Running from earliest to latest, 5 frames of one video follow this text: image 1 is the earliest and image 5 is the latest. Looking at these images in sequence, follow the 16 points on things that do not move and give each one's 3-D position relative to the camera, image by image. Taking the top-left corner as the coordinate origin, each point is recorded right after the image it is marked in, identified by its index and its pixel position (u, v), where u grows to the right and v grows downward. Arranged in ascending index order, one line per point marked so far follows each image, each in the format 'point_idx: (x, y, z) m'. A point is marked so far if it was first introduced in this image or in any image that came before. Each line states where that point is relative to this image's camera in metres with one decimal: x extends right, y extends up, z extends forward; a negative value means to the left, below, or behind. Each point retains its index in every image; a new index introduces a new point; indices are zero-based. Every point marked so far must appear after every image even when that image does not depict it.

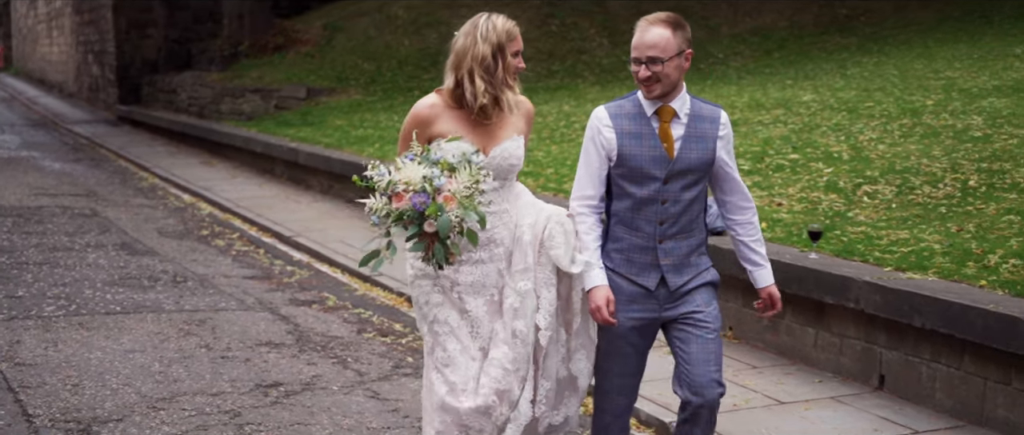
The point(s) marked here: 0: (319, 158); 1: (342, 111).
0: (-2.2, +0.7, +13.6) m
1: (-2.4, +1.5, +17.5) m
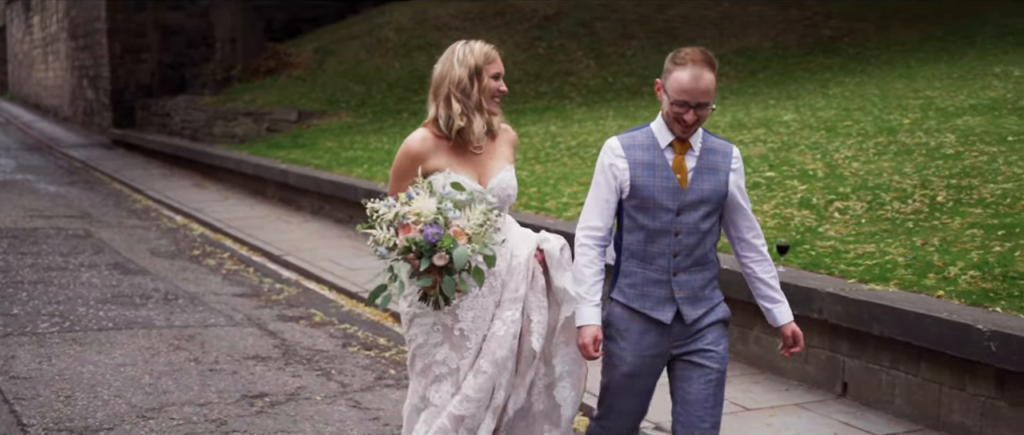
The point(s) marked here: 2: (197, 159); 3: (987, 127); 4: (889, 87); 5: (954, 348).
0: (-2.3, +0.4, +13.9) m
1: (-2.6, +1.2, +17.8) m
2: (-4.7, +0.9, +18.0) m
3: (+4.9, +0.9, +12.7) m
4: (+5.4, +1.9, +17.6) m
5: (+2.2, -0.6, +6.0) m
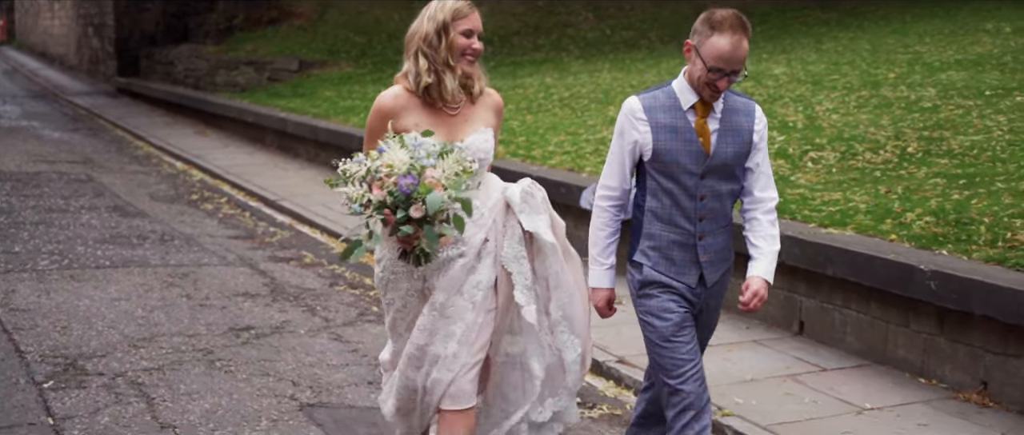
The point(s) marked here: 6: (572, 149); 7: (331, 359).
0: (-2.4, +1.0, +14.2) m
1: (-2.7, +2.0, +18.1) m
2: (-4.7, +1.7, +18.3) m
3: (+4.8, +1.4, +13.0) m
4: (+5.3, +2.6, +17.8) m
5: (+2.0, -0.4, +6.3) m
6: (+0.5, +0.6, +11.0) m
7: (-1.0, -0.7, +6.5) m
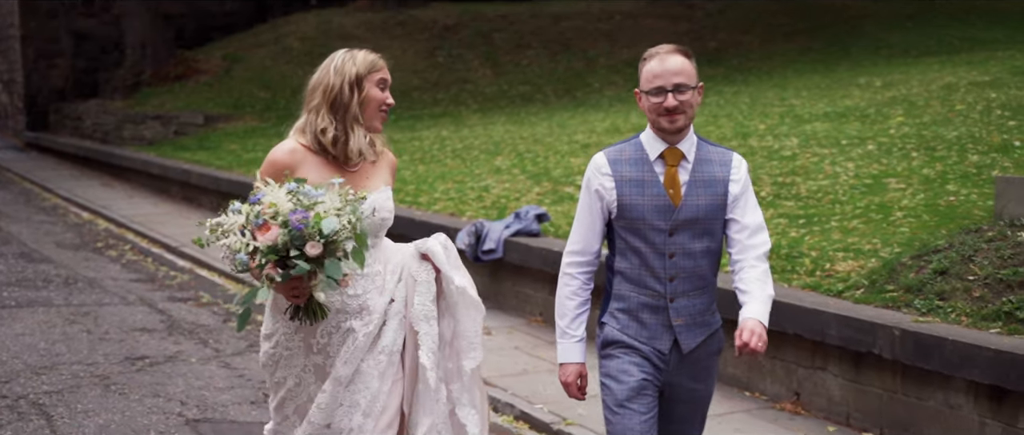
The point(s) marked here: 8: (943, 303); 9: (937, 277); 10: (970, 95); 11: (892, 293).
0: (-3.7, +0.5, +14.8) m
1: (-4.2, +1.2, +18.7) m
2: (-6.2, +0.9, +18.8) m
3: (+3.6, +1.0, +14.1) m
4: (+3.8, +1.9, +18.9) m
5: (+1.3, -0.5, +7.2) m
6: (-0.5, +0.2, +11.8) m
7: (-1.7, -1.0, +7.1) m
8: (+2.3, -0.4, +6.5) m
9: (+2.4, -0.3, +6.8) m
10: (+6.0, +1.6, +16.0) m
11: (+2.1, -0.4, +6.8) m
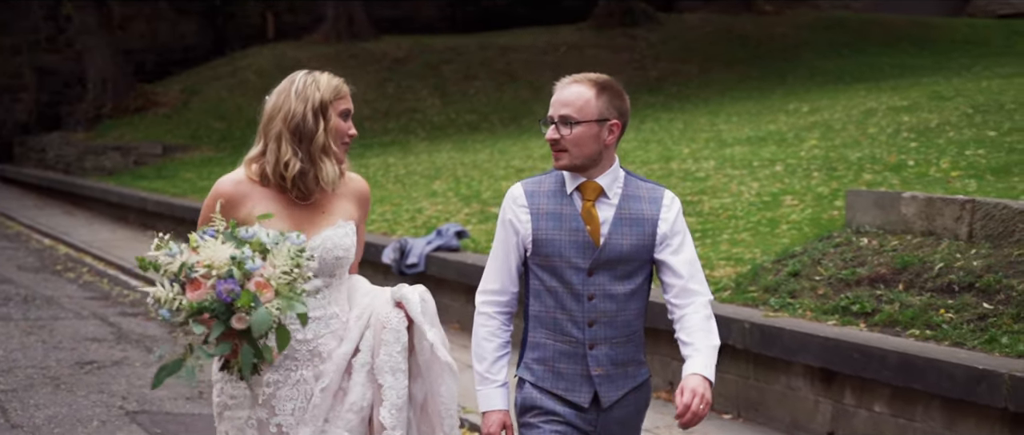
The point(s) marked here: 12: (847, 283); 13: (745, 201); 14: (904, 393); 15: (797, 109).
0: (-4.4, +0.2, +15.6) m
1: (-5.1, +0.8, +19.6) m
2: (-7.1, +0.4, +19.6) m
3: (+2.9, +0.8, +15.1) m
4: (+2.9, +1.6, +20.0) m
5: (+0.7, -0.6, +8.1) m
6: (-1.2, 0.0, +12.7) m
7: (-2.3, -1.1, +7.9) m
8: (+1.7, -0.5, +7.4) m
9: (+1.8, -0.4, +7.7) m
10: (+5.2, +1.4, +17.1) m
11: (+1.5, -0.5, +7.8) m
12: (+2.0, -0.4, +7.4) m
13: (+2.2, +0.2, +11.7) m
14: (+2.0, -0.9, +6.3) m
15: (+4.6, +1.8, +19.7) m
